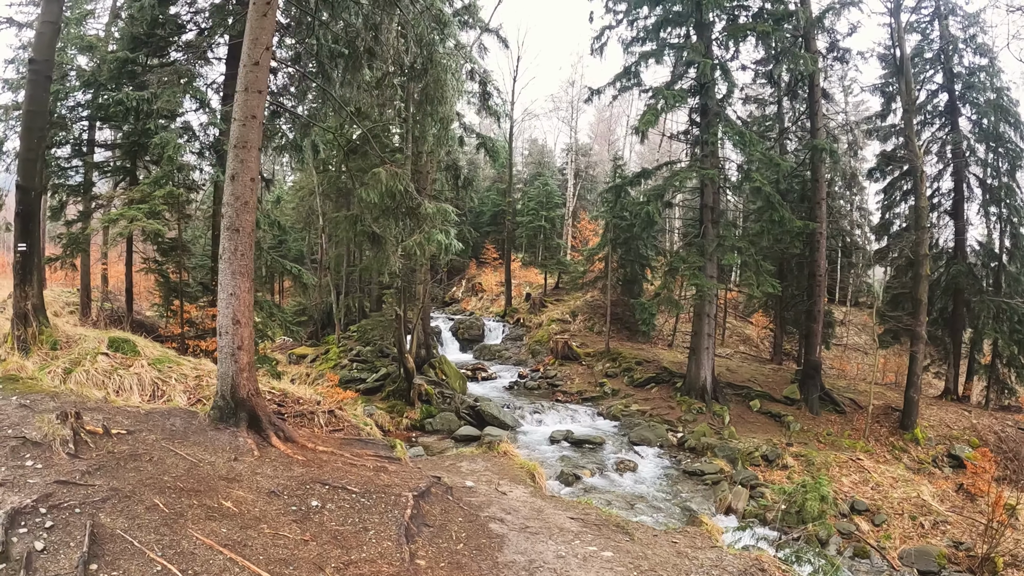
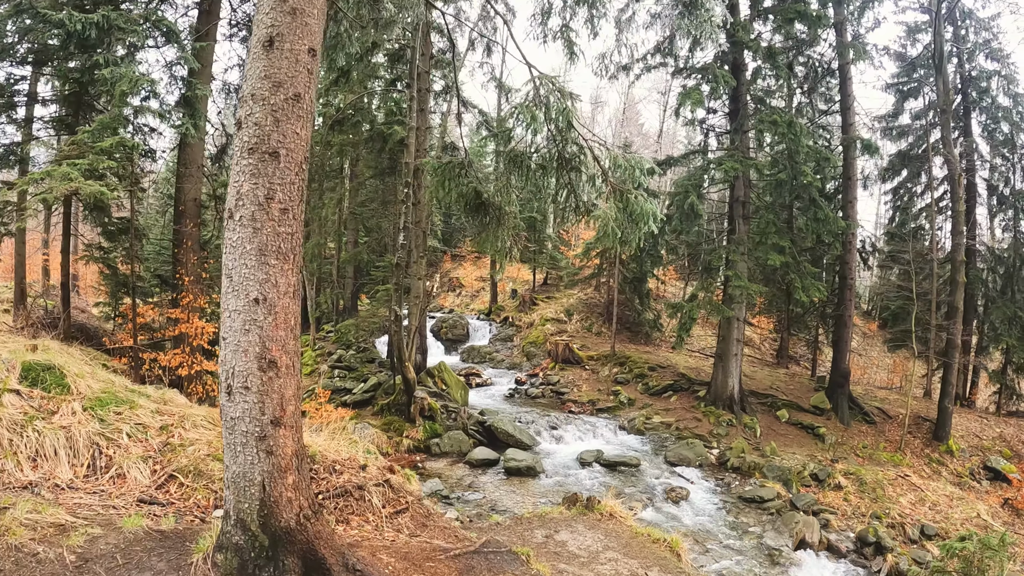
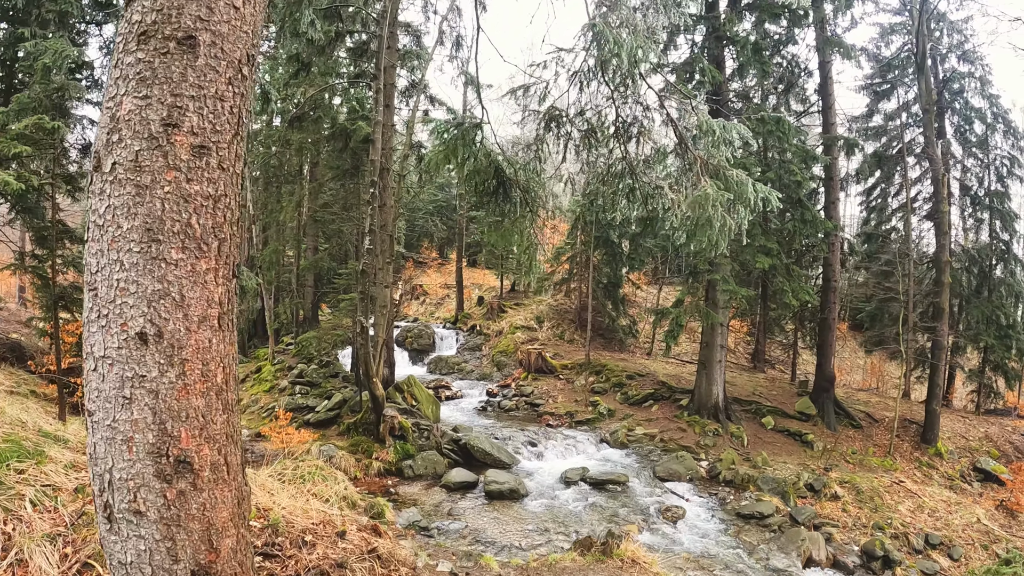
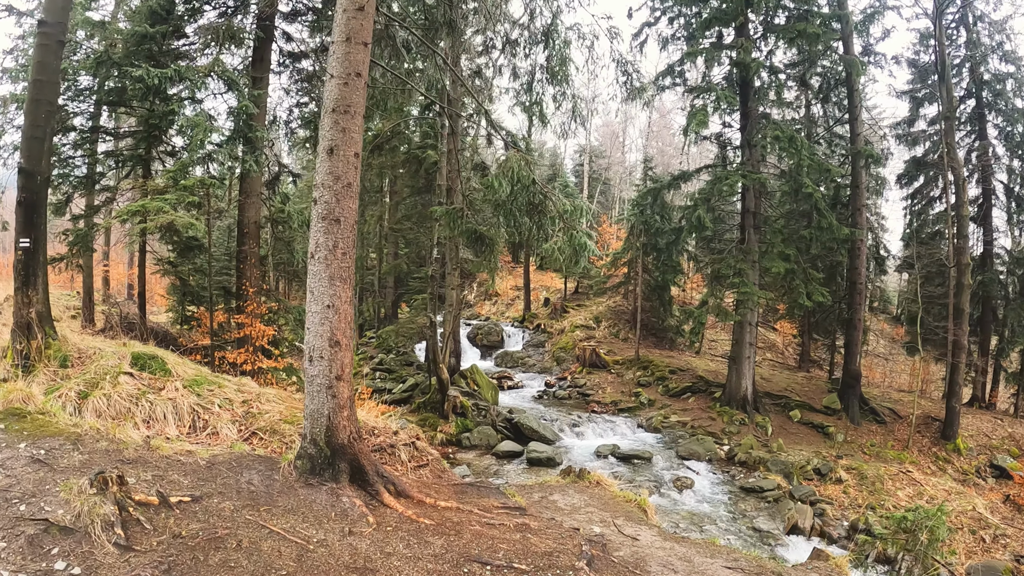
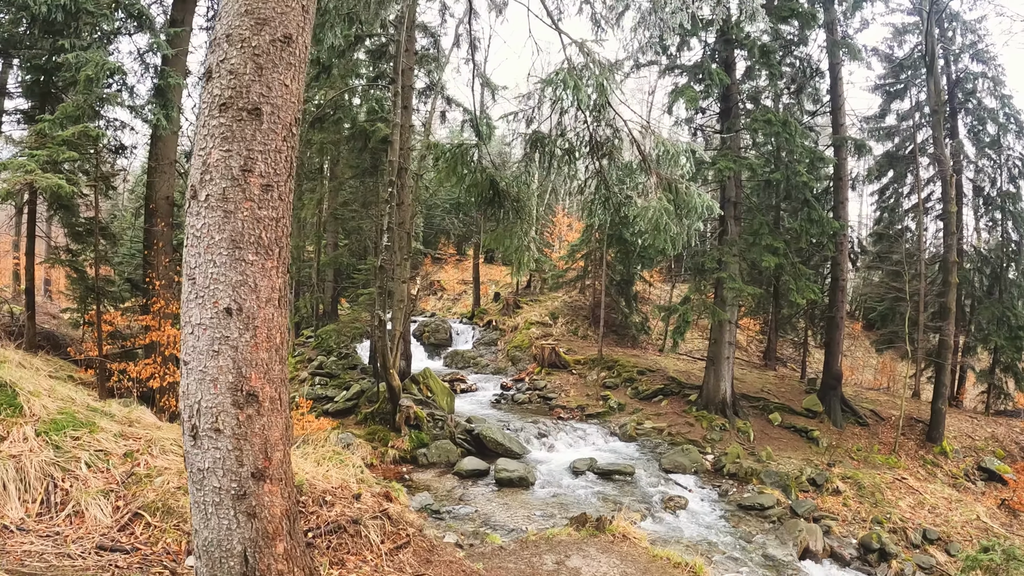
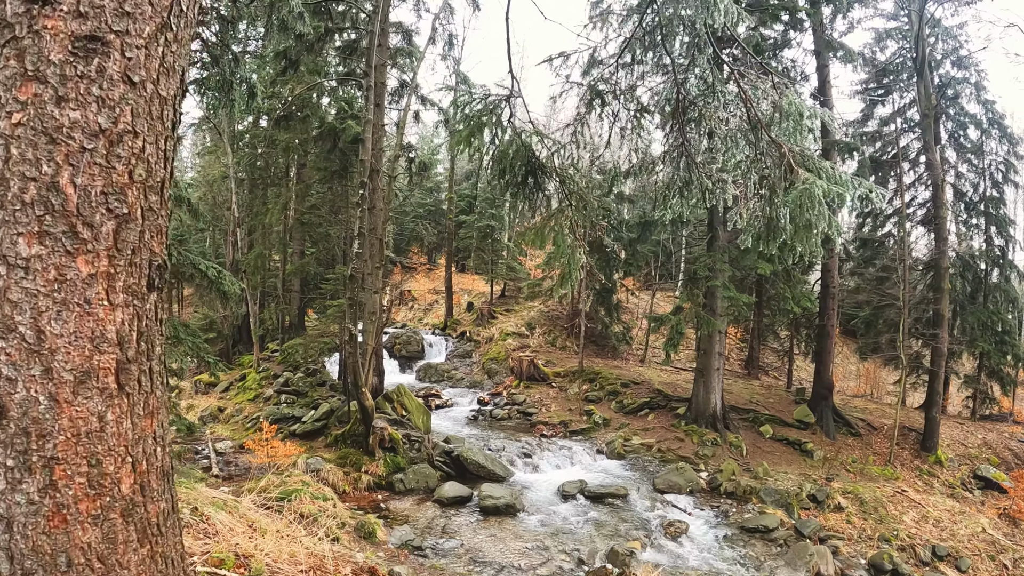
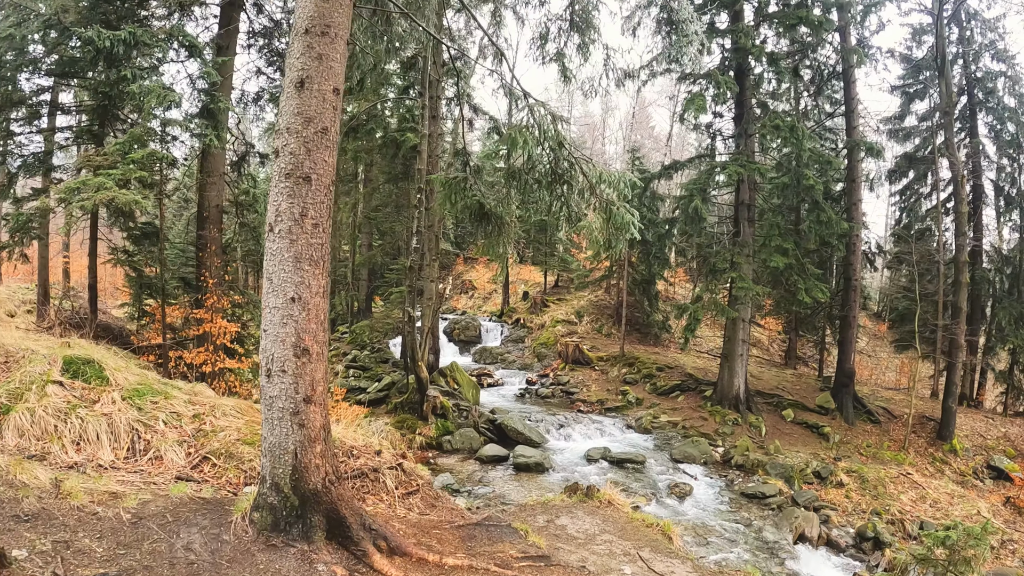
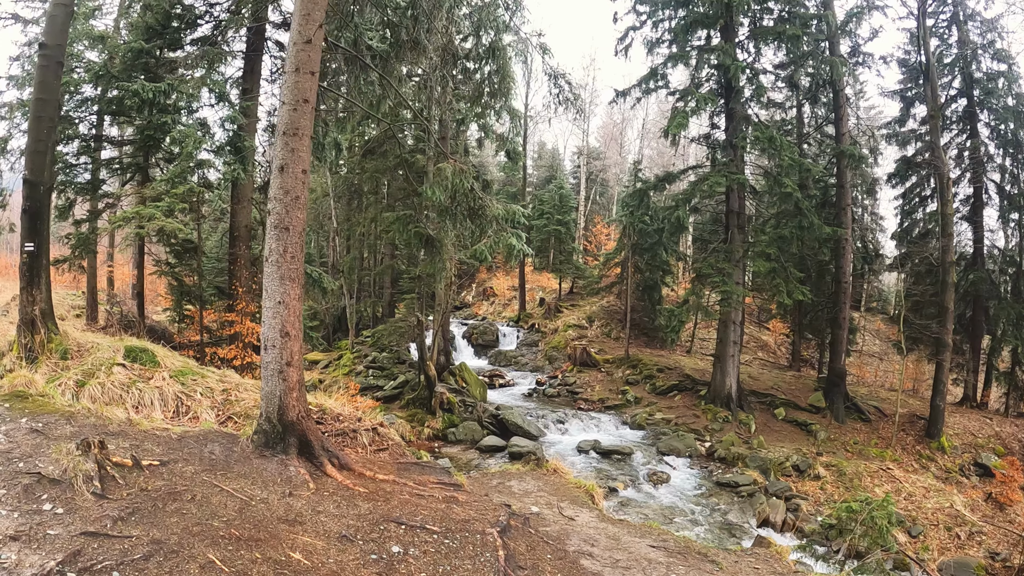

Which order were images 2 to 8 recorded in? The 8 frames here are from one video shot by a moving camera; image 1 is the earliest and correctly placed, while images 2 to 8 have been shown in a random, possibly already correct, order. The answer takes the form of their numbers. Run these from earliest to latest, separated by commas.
8, 4, 7, 2, 5, 3, 6
